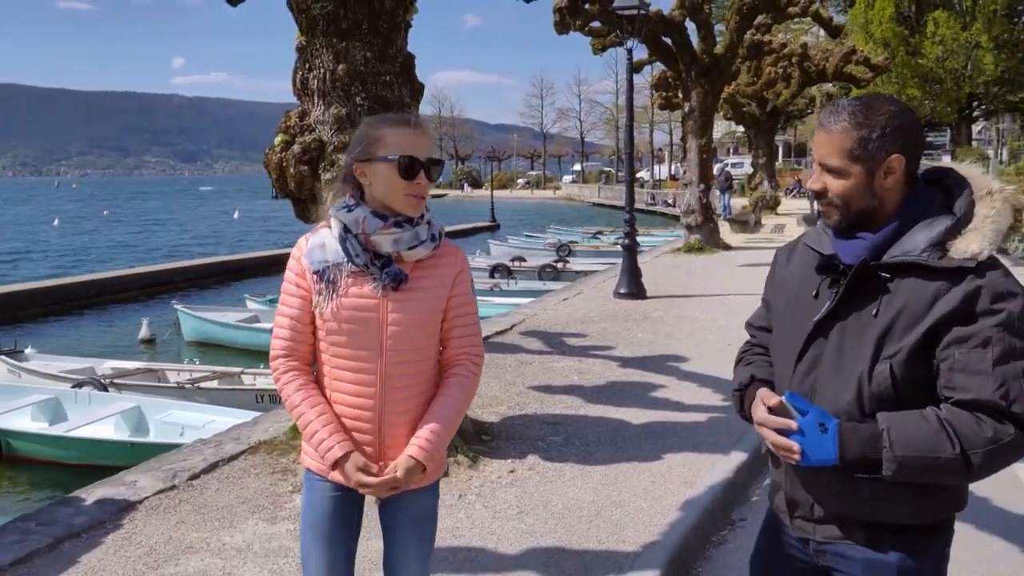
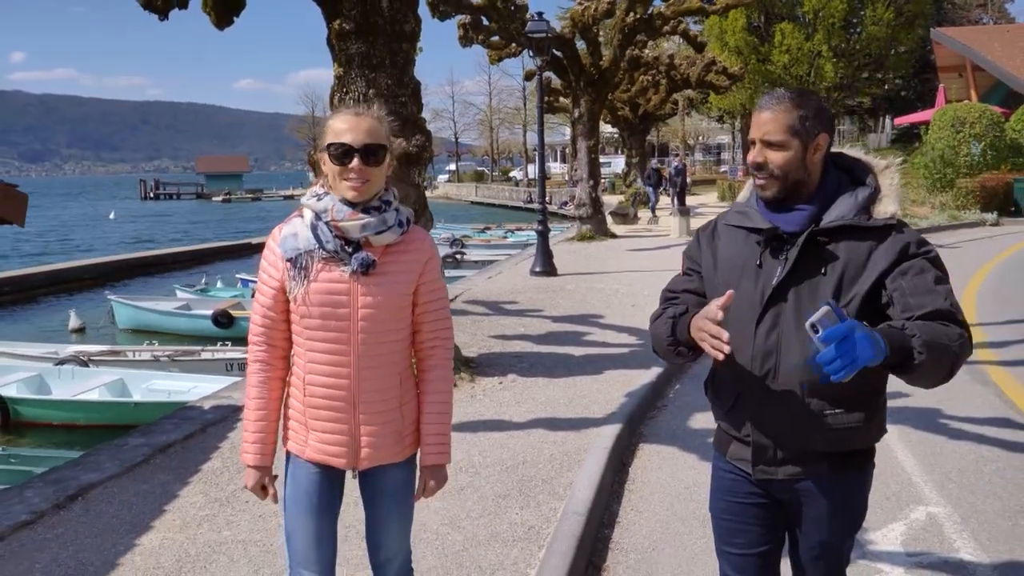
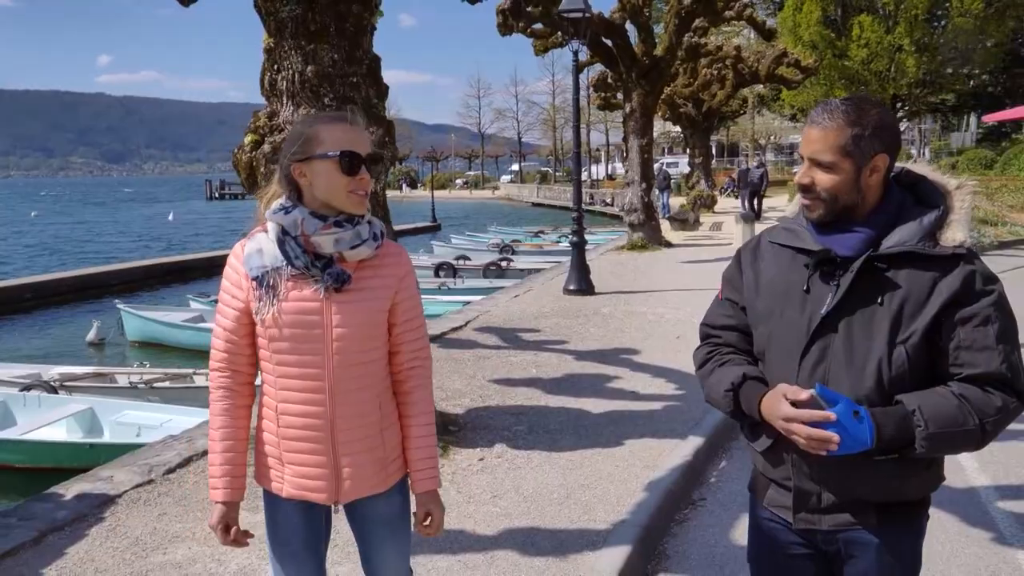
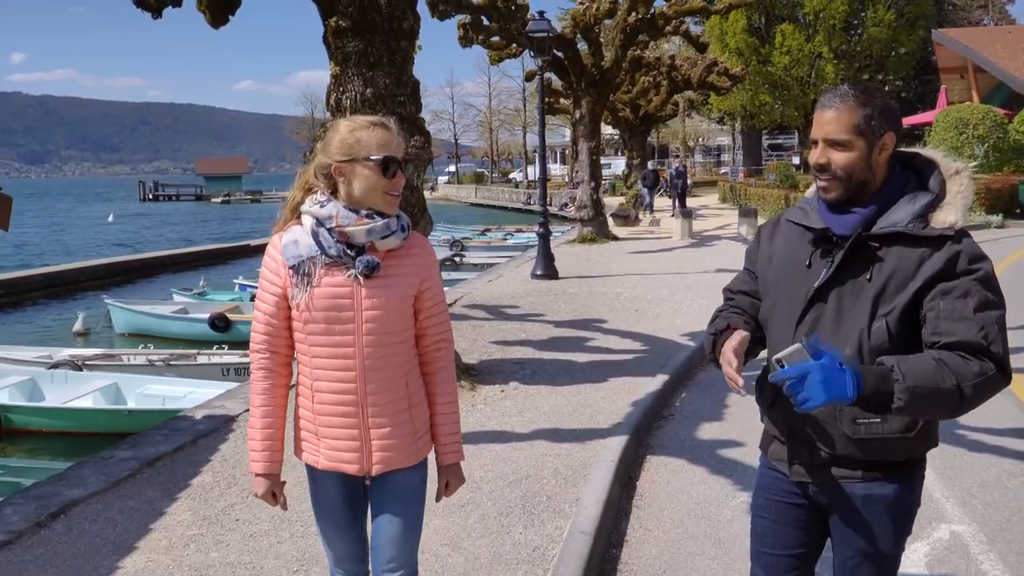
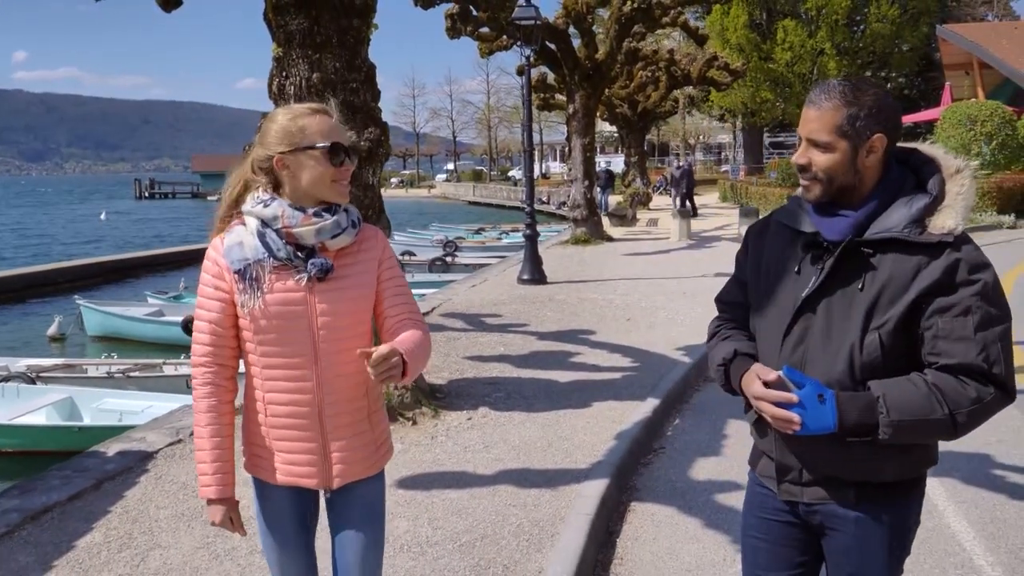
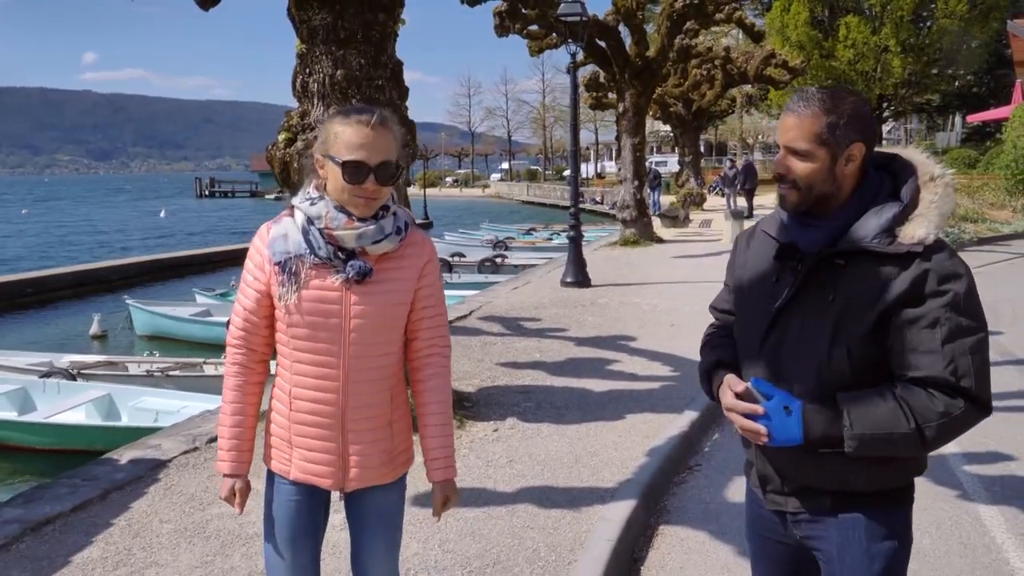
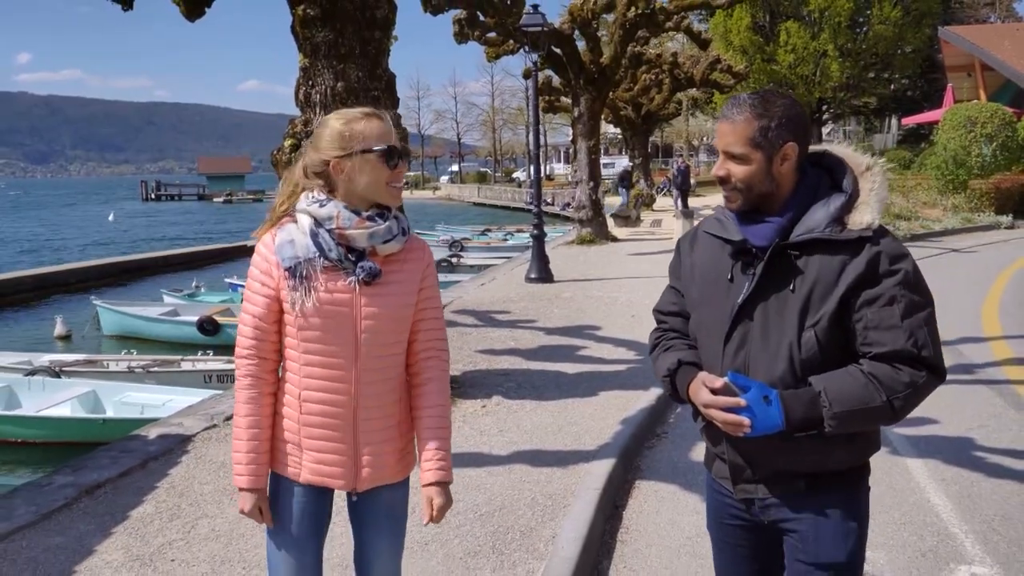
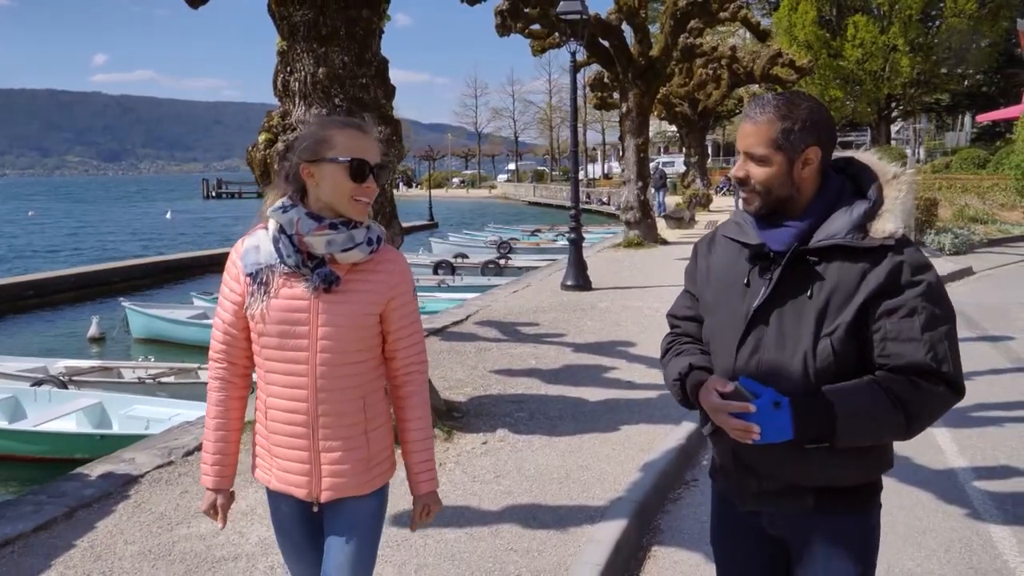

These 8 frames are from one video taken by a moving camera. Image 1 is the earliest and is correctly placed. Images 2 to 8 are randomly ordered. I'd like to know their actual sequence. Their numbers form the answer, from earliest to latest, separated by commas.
3, 8, 6, 5, 7, 4, 2
